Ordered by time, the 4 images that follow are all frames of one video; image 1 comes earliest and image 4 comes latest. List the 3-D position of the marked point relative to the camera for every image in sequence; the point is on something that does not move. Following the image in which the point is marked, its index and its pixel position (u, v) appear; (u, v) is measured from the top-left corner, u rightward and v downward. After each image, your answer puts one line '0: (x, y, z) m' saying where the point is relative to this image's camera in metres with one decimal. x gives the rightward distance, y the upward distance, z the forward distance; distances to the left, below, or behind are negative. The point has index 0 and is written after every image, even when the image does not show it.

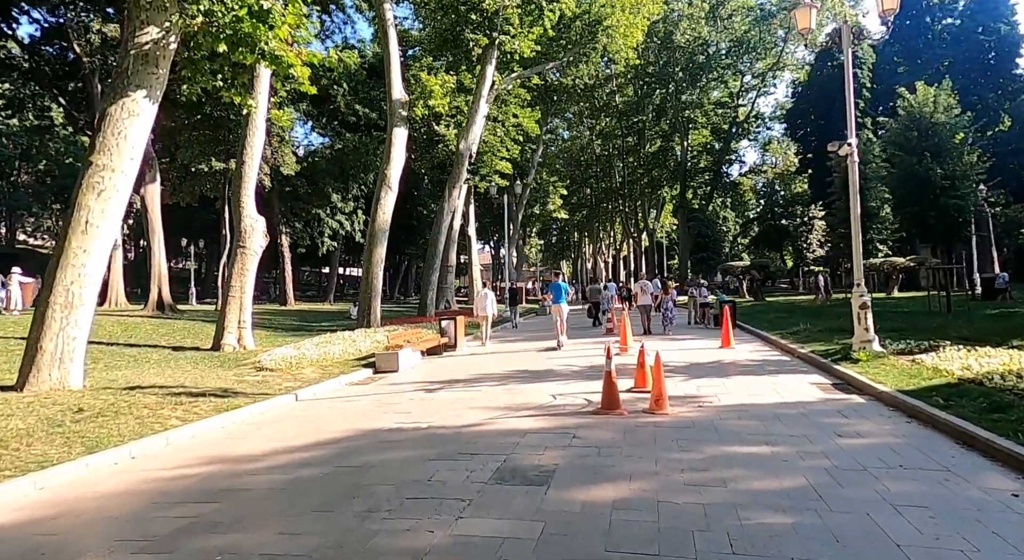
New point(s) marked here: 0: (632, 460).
0: (+0.9, -1.4, +5.5) m
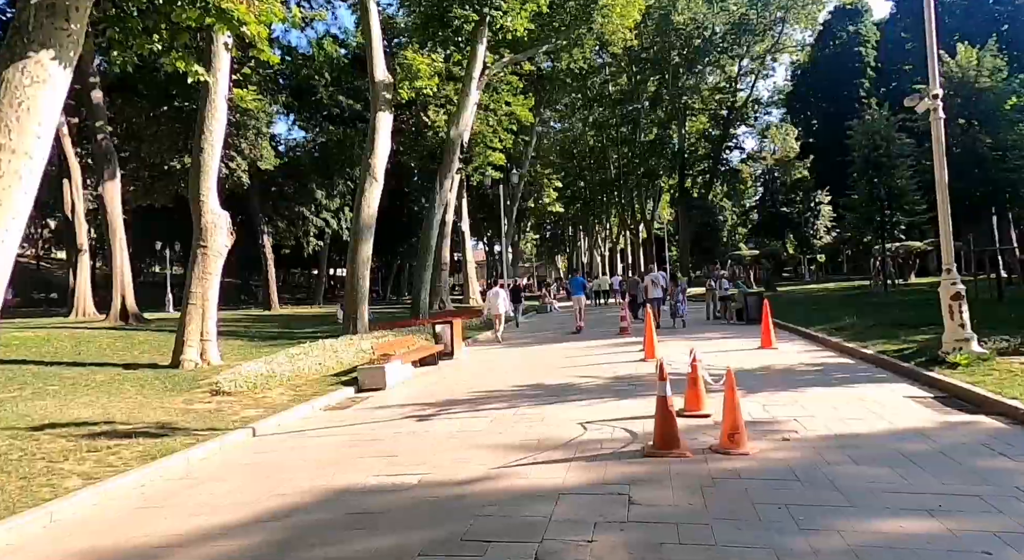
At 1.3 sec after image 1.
0: (+1.1, -1.3, +3.5) m
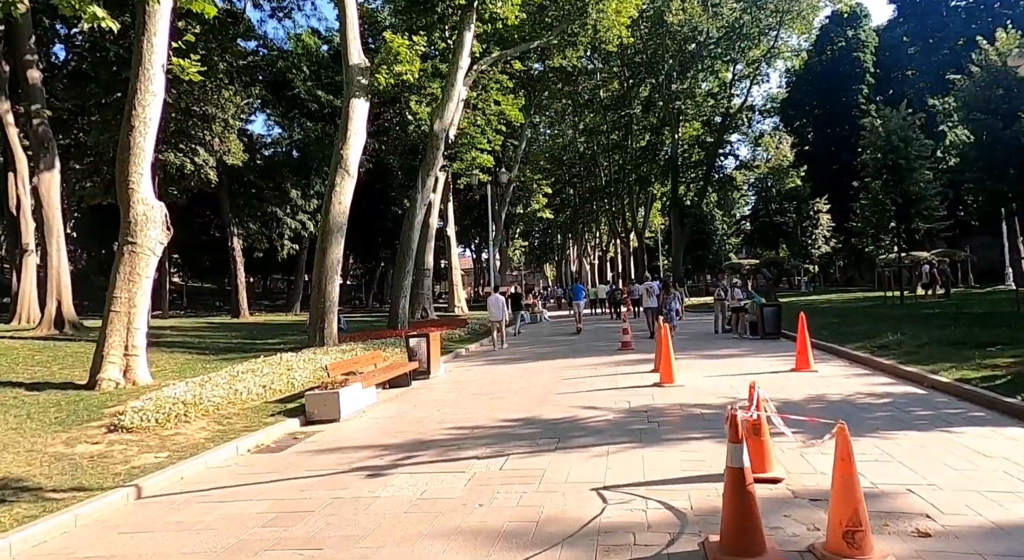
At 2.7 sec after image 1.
0: (+1.1, -1.3, +1.4) m
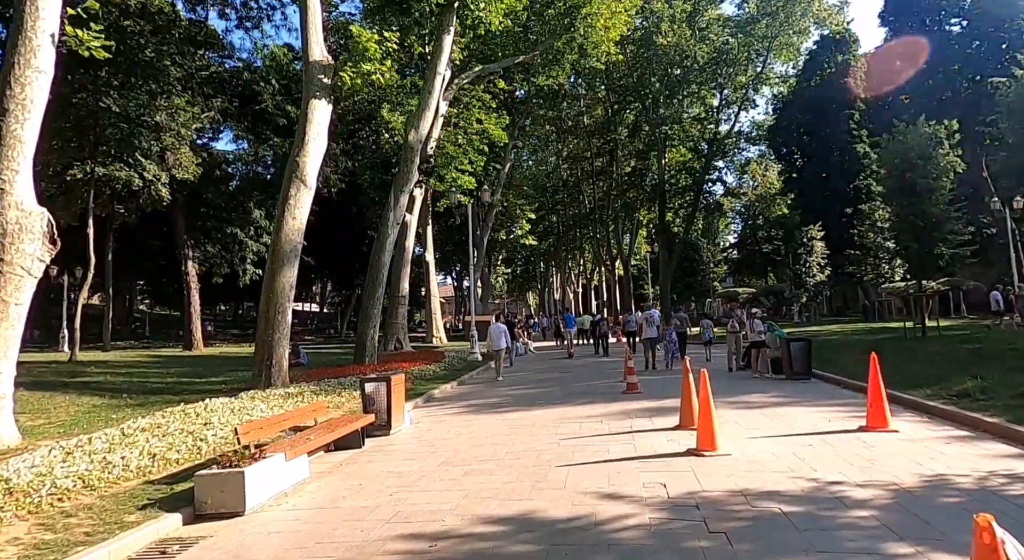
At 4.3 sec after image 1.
0: (+1.1, -1.3, -1.1) m
